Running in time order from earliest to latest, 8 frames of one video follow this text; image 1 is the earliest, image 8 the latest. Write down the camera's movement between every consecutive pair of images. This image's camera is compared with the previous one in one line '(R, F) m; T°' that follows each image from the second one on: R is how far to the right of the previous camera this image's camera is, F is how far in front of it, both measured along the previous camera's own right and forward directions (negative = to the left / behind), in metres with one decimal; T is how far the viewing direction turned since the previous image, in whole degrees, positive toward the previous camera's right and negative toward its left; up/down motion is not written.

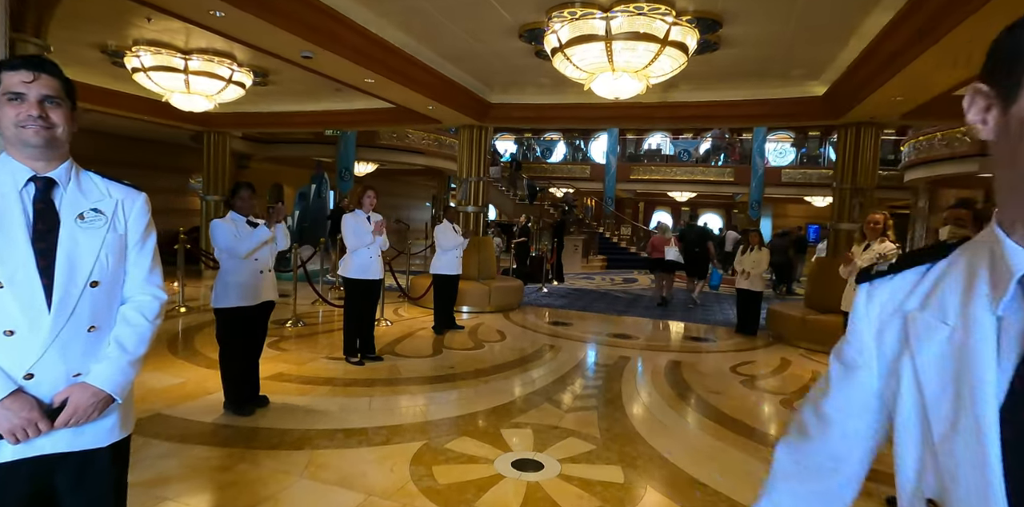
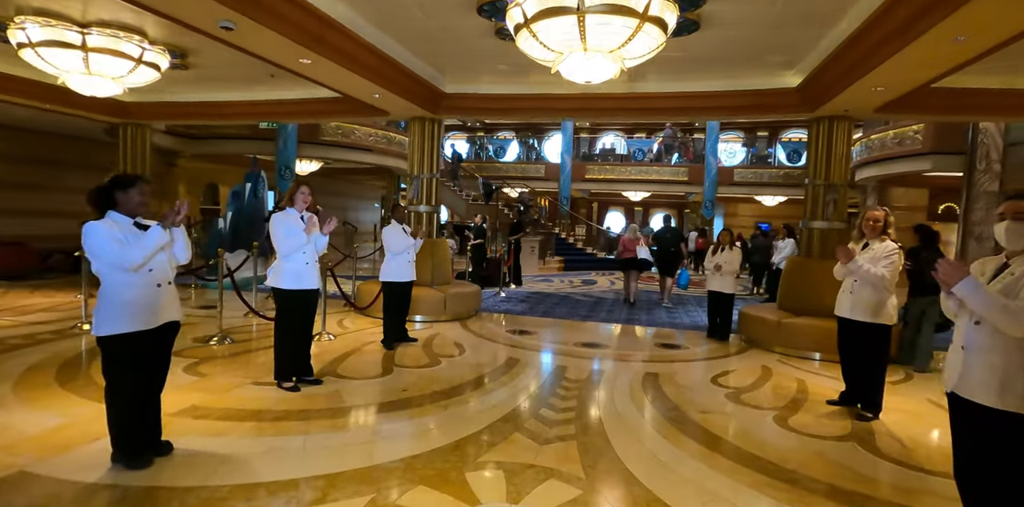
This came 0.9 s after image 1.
(-0.1, +0.6) m; +5°
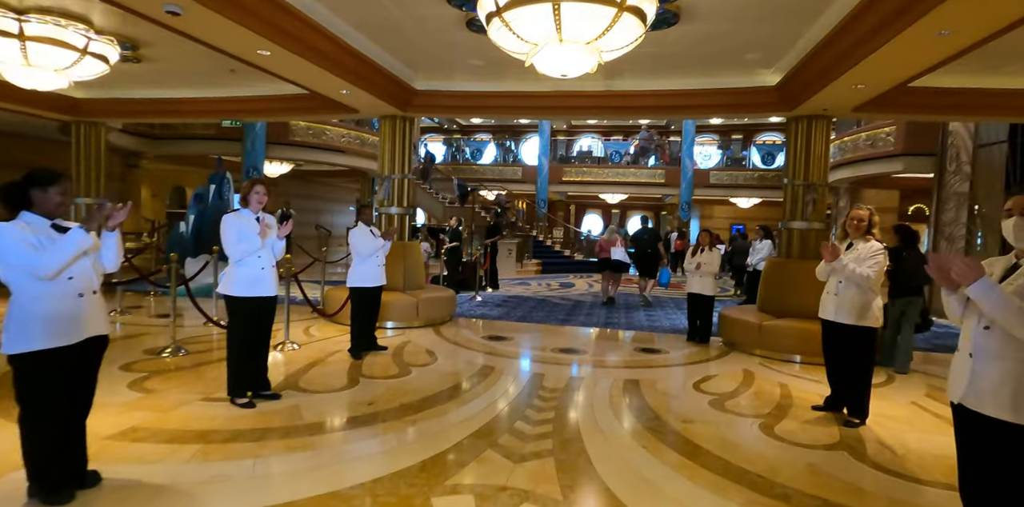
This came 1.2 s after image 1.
(0.0, +0.2) m; +2°
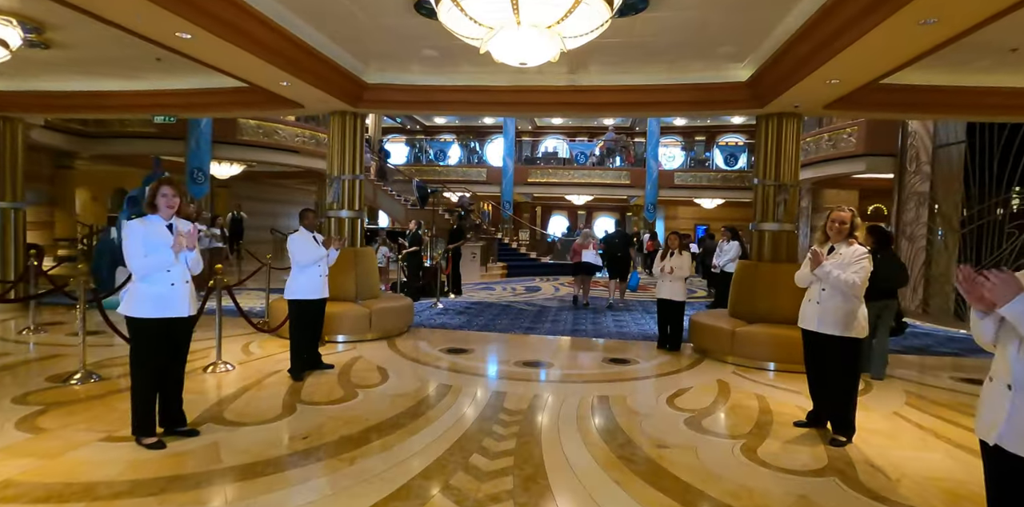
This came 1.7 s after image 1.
(+0.1, +0.4) m; +4°
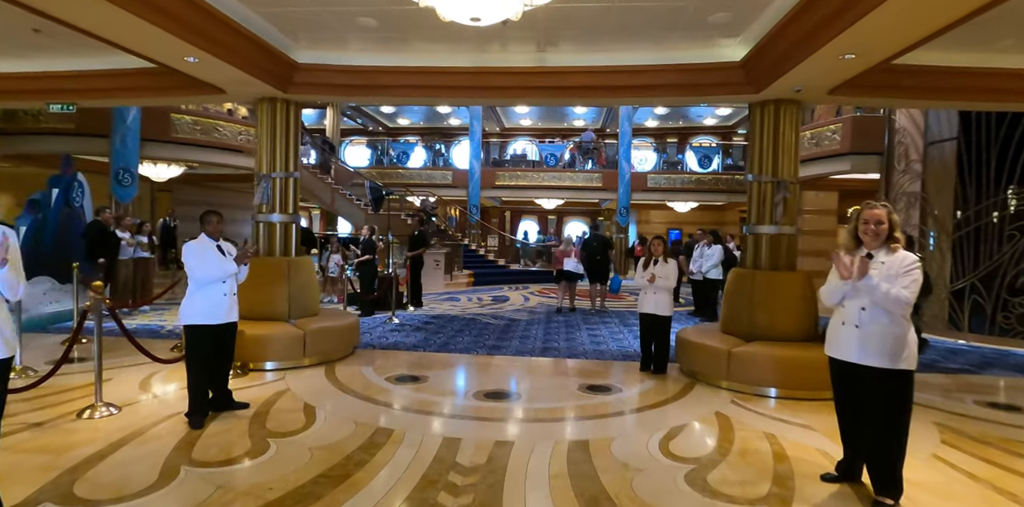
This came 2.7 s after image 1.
(+0.1, +0.8) m; +3°
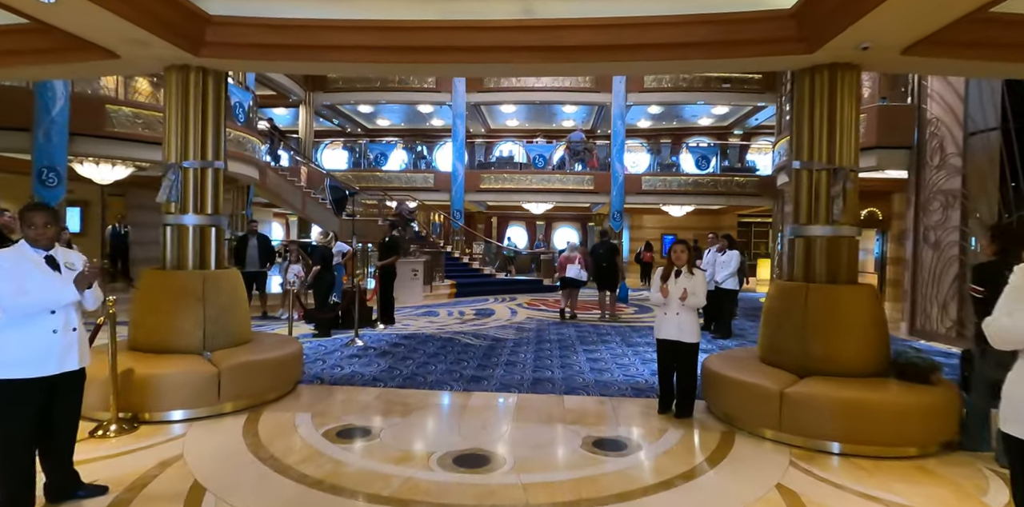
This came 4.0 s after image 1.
(+0.1, +1.1) m; +1°
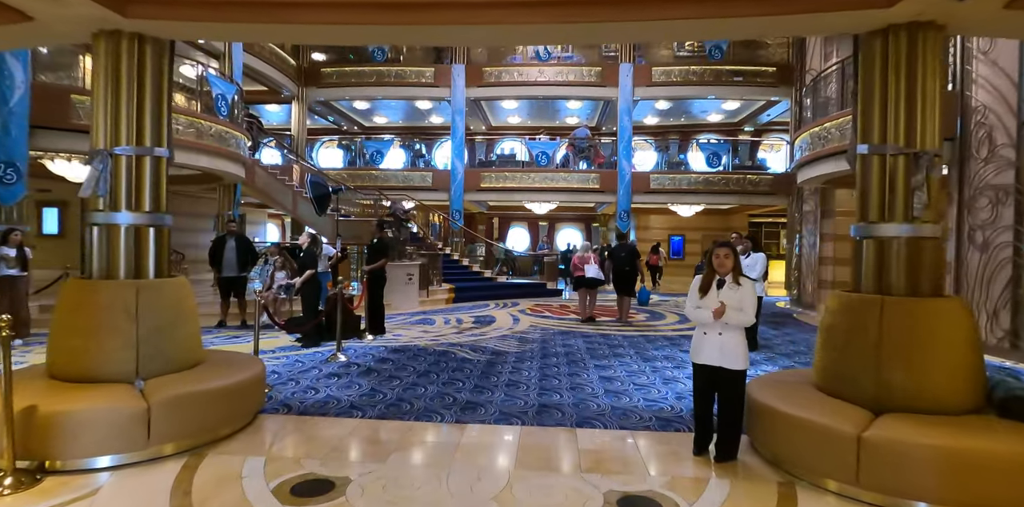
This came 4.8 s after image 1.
(0.0, +0.7) m; 0°
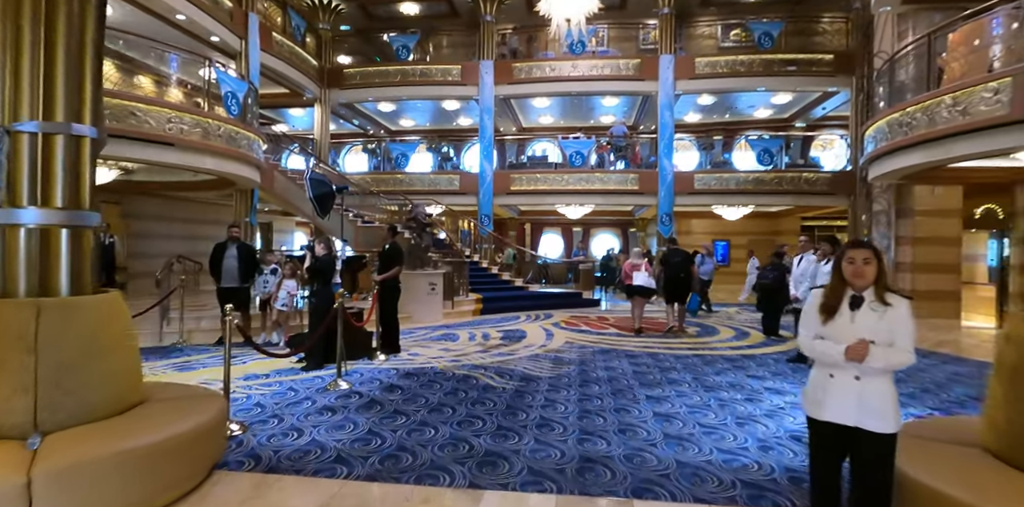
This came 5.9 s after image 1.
(0.0, +0.9) m; -4°
